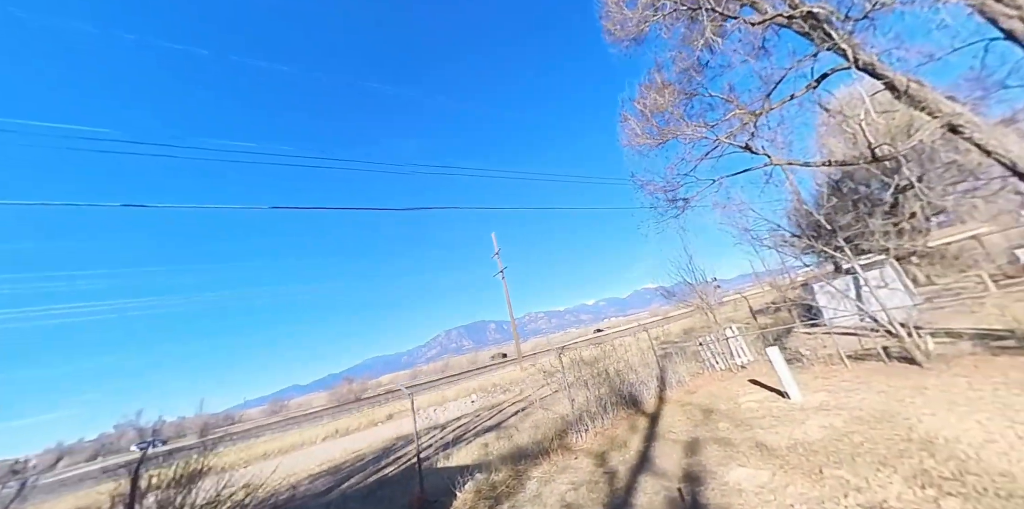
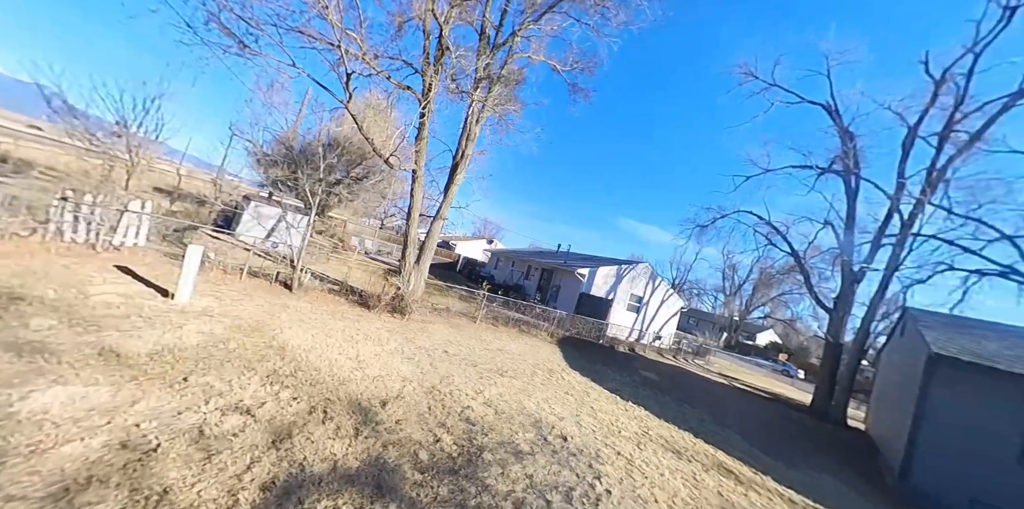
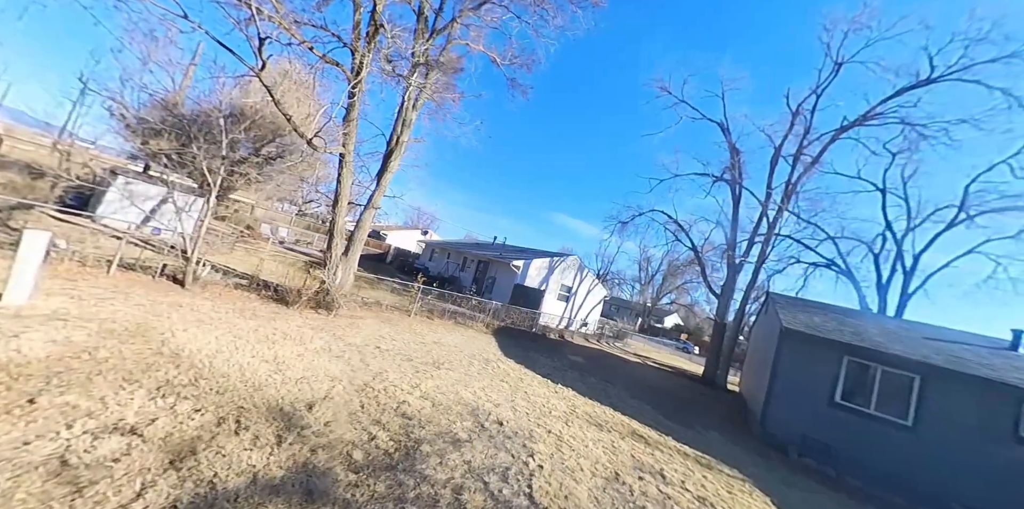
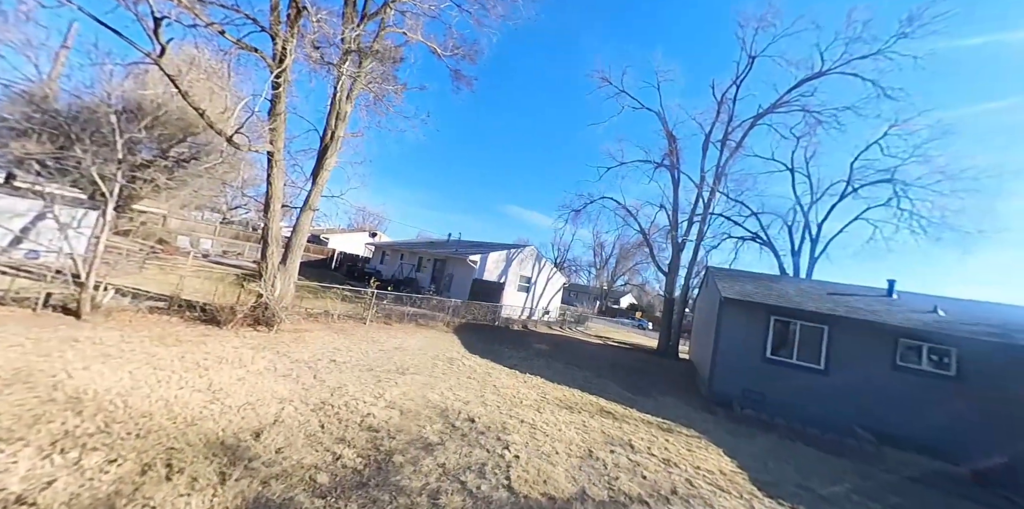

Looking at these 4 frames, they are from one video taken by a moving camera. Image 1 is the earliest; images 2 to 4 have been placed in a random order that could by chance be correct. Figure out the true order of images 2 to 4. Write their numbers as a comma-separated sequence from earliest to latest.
2, 3, 4
